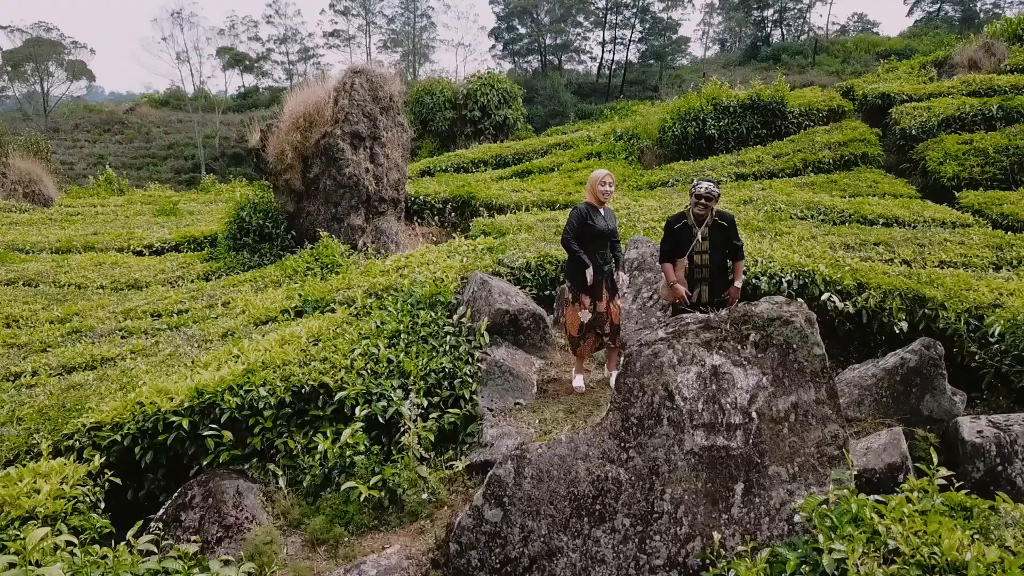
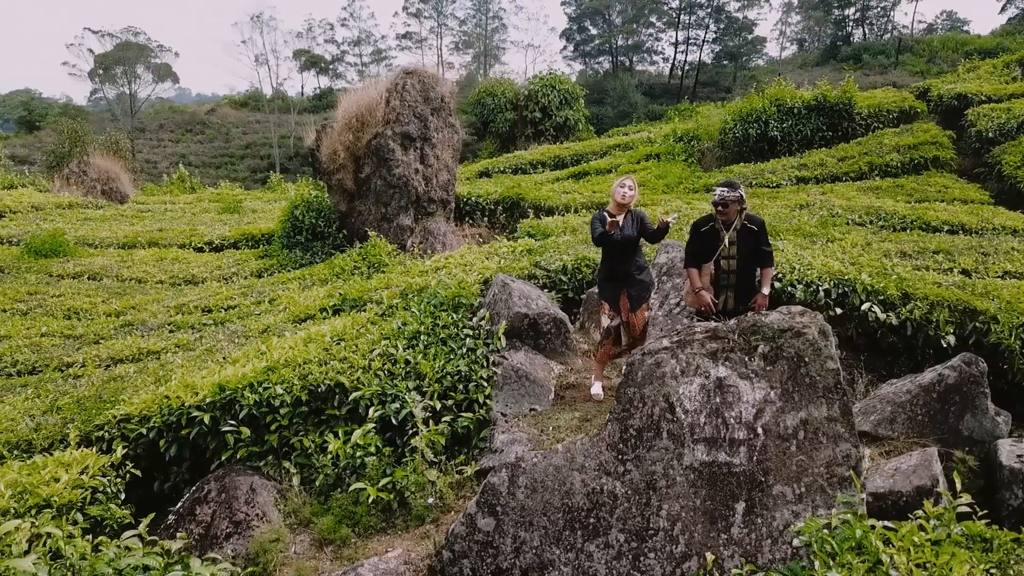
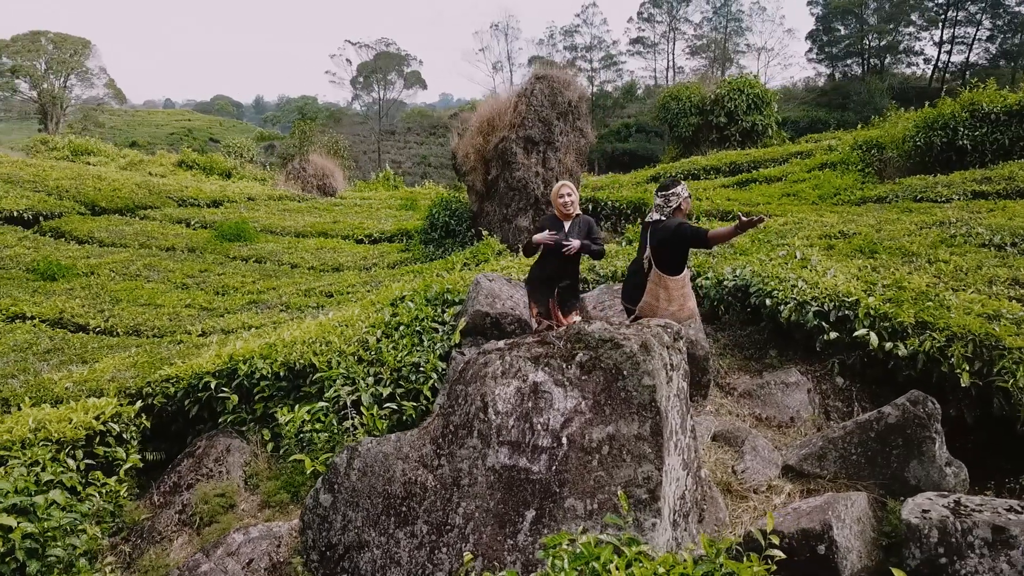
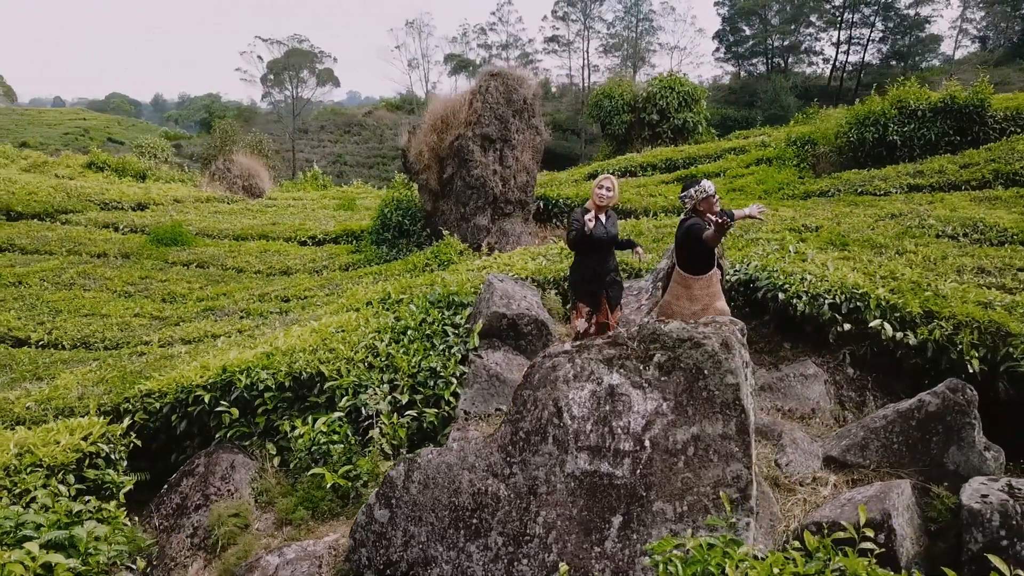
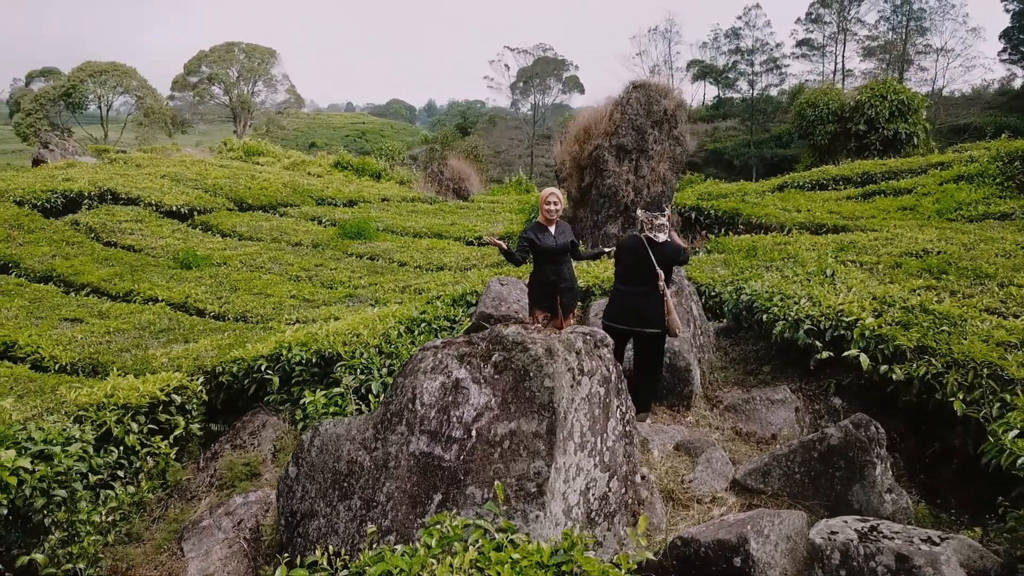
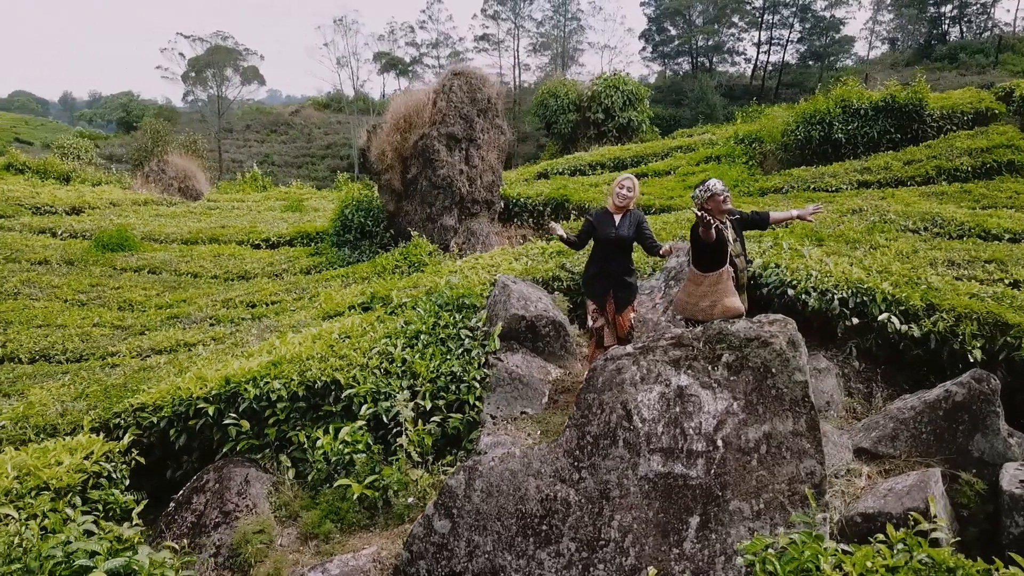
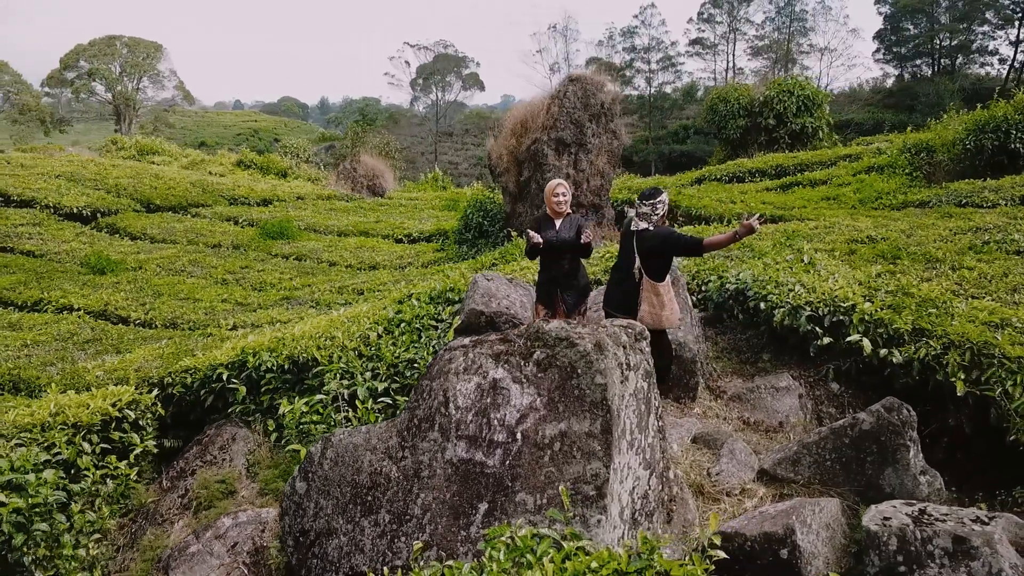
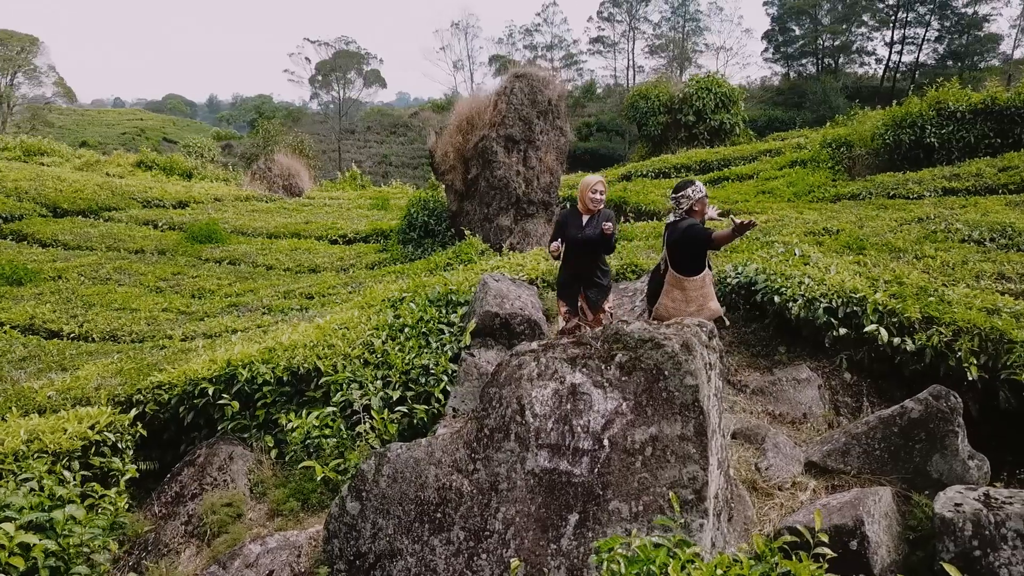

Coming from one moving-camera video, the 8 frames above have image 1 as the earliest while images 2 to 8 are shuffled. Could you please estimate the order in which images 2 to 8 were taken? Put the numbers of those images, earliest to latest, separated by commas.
2, 6, 4, 8, 3, 7, 5
